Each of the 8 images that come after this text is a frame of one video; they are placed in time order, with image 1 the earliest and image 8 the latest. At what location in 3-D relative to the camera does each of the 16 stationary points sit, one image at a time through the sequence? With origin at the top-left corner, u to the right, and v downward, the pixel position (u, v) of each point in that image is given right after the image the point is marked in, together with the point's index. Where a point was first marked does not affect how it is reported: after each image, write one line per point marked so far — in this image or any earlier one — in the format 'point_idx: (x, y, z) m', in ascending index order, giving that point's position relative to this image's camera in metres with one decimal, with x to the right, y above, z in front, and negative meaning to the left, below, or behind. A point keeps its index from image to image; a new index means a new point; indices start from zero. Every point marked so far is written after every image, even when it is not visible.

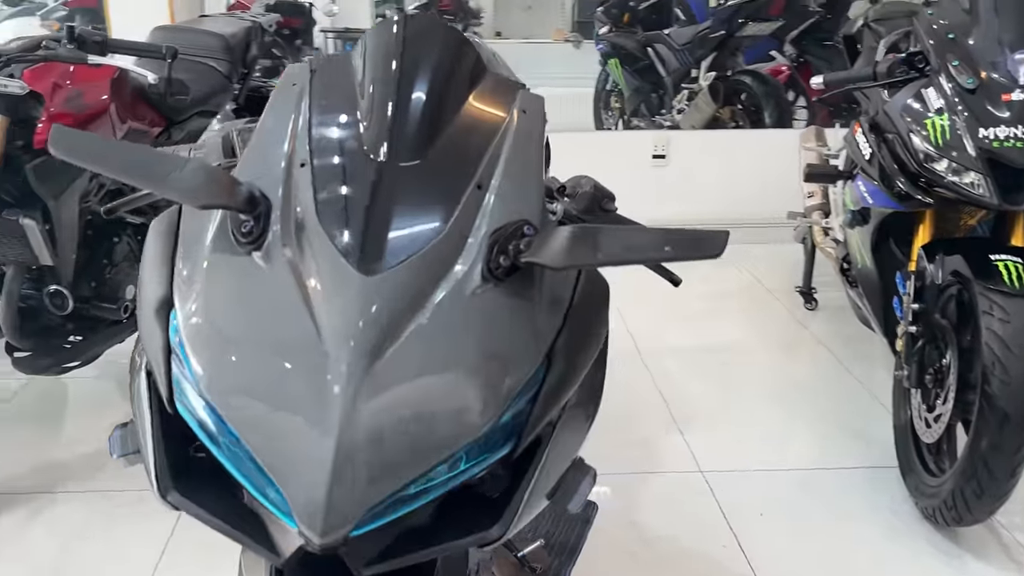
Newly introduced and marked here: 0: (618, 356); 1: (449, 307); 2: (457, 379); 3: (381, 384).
0: (+0.3, -0.2, +2.6) m
1: (-0.1, 0.0, +0.7) m
2: (0.0, -0.1, +0.7) m
3: (-0.1, -0.1, +0.7) m
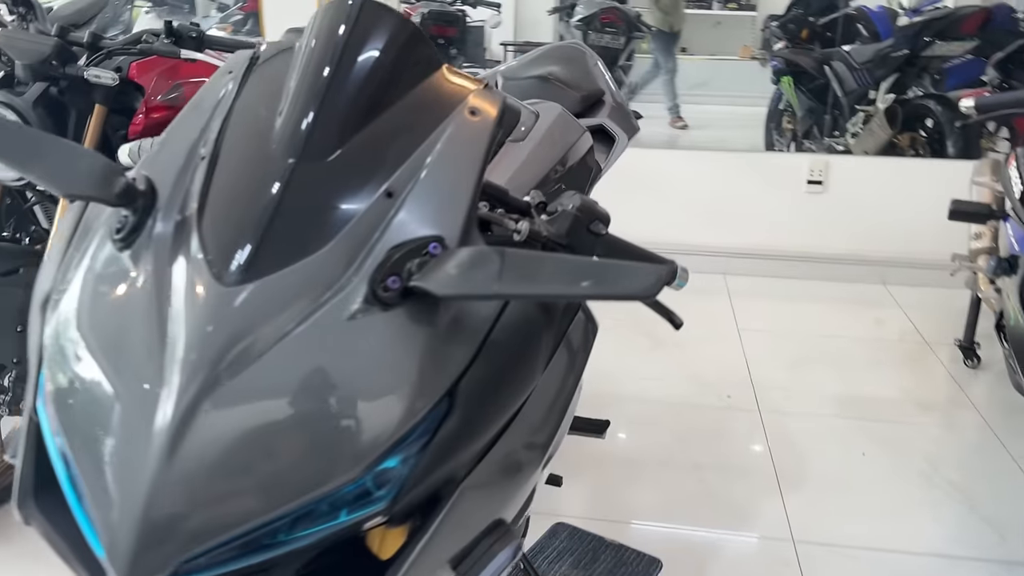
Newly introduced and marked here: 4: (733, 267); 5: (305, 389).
0: (+0.6, -0.3, +2.4) m
1: (-0.1, 0.0, +0.6) m
2: (-0.1, -0.1, +0.6) m
3: (-0.2, -0.1, +0.6) m
4: (+0.9, +0.1, +3.4) m
5: (-0.1, -0.1, +0.6) m
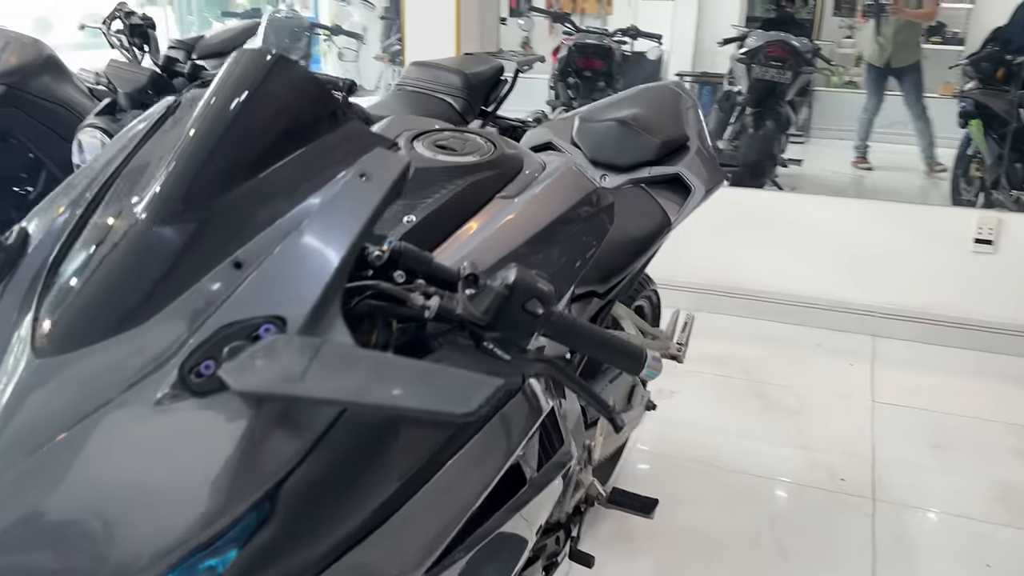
0: (+0.8, -0.5, +2.2) m
1: (-0.3, -0.1, +0.6) m
2: (-0.3, -0.1, +0.6) m
3: (-0.3, -0.1, +0.6) m
4: (+1.3, -0.1, +3.1) m
5: (-0.3, -0.1, +0.6) m
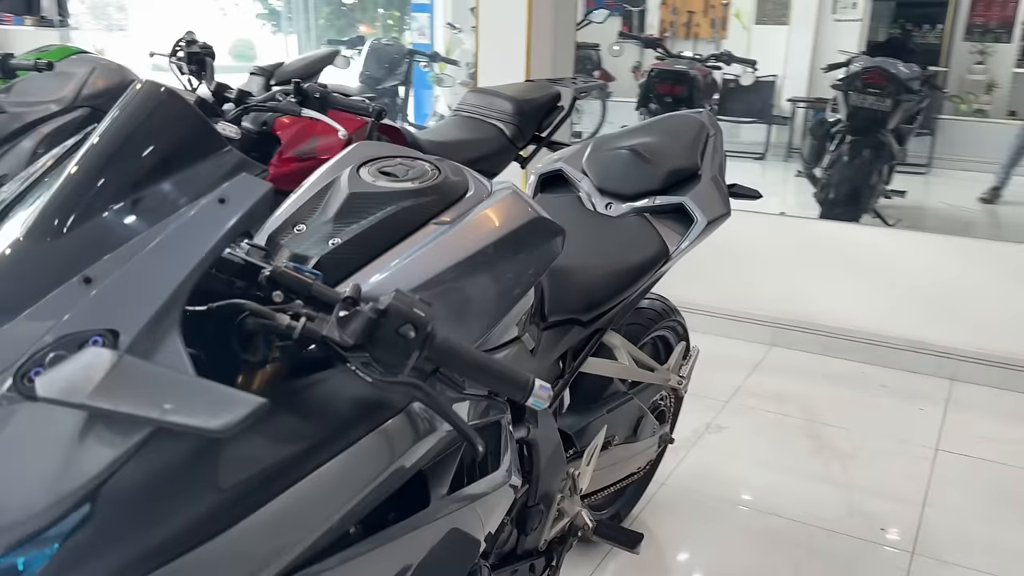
0: (+0.9, -0.6, +2.0) m
1: (-0.4, -0.1, +0.6) m
2: (-0.4, -0.1, +0.6) m
3: (-0.5, -0.1, +0.6) m
4: (+1.5, -0.3, +2.9) m
5: (-0.4, -0.1, +0.6) m
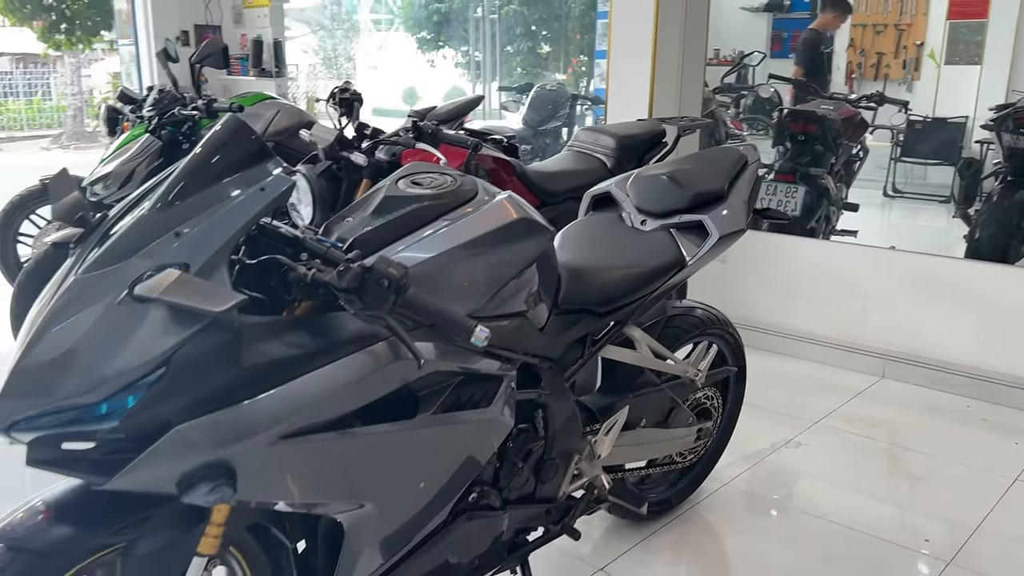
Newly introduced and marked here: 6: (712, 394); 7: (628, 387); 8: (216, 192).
0: (+1.0, -0.6, +2.1) m
1: (-0.5, 0.0, +1.1) m
2: (-0.5, -0.1, +1.1) m
3: (-0.6, -0.1, +1.1) m
4: (+1.9, -0.4, +2.8) m
5: (-0.5, -0.1, +1.1) m
6: (+0.5, -0.3, +2.1) m
7: (+0.2, -0.2, +1.9) m
8: (-0.4, +0.1, +1.2) m
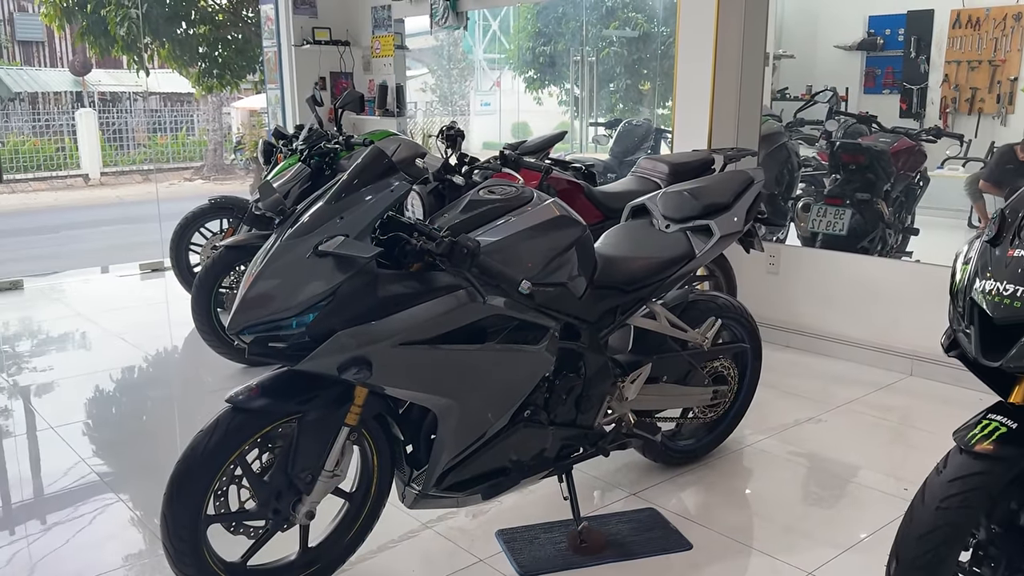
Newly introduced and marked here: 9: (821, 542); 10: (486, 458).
0: (+1.2, -0.6, +2.6) m
1: (-0.4, +0.1, +1.8) m
2: (-0.4, 0.0, +1.8) m
3: (-0.5, 0.0, +1.8) m
4: (+2.1, -0.4, +3.2) m
5: (-0.4, 0.0, +1.8) m
6: (+0.7, -0.2, +2.7) m
7: (+0.4, -0.2, +2.5) m
8: (-0.3, +0.2, +1.9) m
9: (+0.8, -0.7, +2.3) m
10: (-0.1, -0.4, +2.1) m
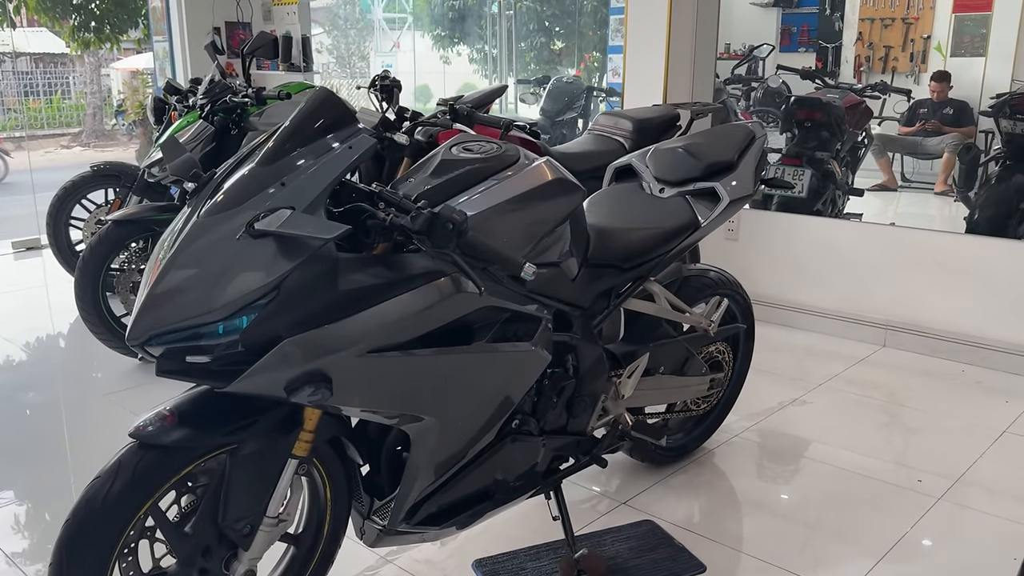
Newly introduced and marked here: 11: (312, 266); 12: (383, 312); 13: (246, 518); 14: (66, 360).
0: (+1.1, -0.5, +2.4) m
1: (-0.4, +0.1, +1.3) m
2: (-0.4, 0.0, +1.3) m
3: (-0.5, 0.0, +1.3) m
4: (+2.0, -0.3, +3.1) m
5: (-0.4, 0.0, +1.3) m
6: (+0.6, -0.2, +2.3) m
7: (+0.3, -0.1, +2.1) m
8: (-0.3, +0.2, +1.4) m
9: (+0.8, -0.6, +2.0) m
10: (-0.1, -0.4, +1.7) m
11: (-0.3, 0.0, +1.3) m
12: (-0.2, 0.0, +1.4) m
13: (-0.4, -0.4, +1.4) m
14: (-1.9, -0.3, +3.6) m
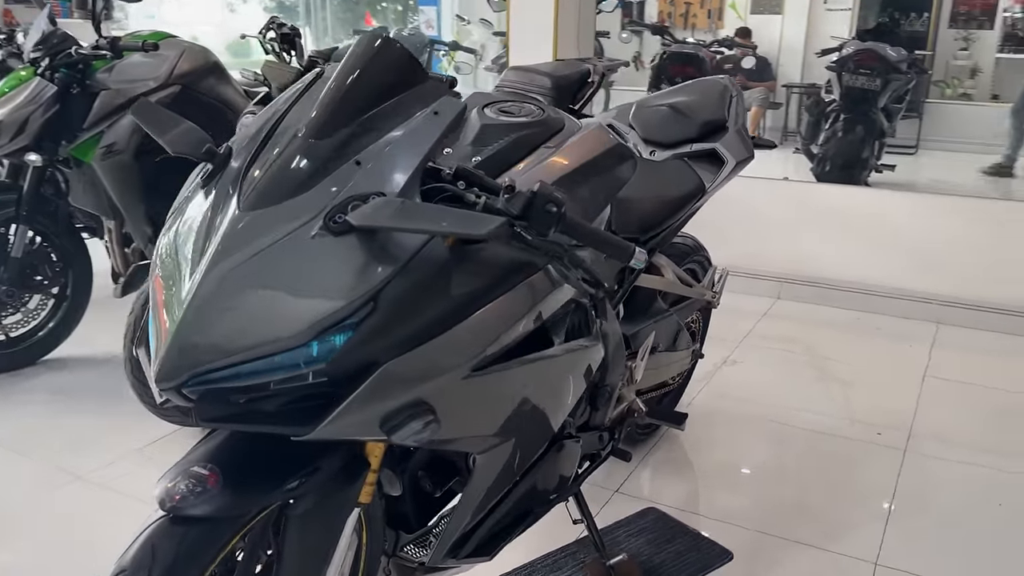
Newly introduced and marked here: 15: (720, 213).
0: (+1.0, -0.4, +2.4) m
1: (-0.2, +0.1, +1.0) m
2: (-0.3, 0.0, +1.0) m
3: (-0.3, 0.0, +1.0) m
4: (+1.7, -0.1, +3.3) m
5: (-0.3, 0.0, +1.0) m
6: (+0.5, -0.1, +2.2) m
7: (+0.3, -0.1, +1.9) m
8: (-0.2, +0.2, +1.1) m
9: (+0.8, -0.5, +2.0) m
10: (0.0, -0.4, +1.5) m
11: (-0.1, 0.0, +1.0) m
12: (0.0, 0.0, +1.1) m
13: (-0.3, -0.4, +1.1) m
14: (-2.2, -0.3, +2.9) m
15: (+0.9, +0.3, +3.7) m
